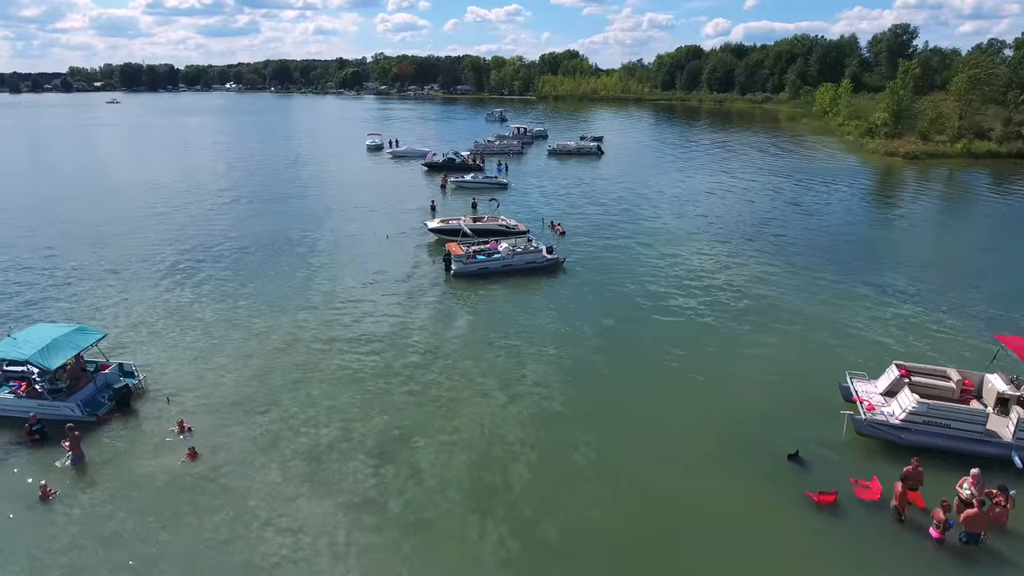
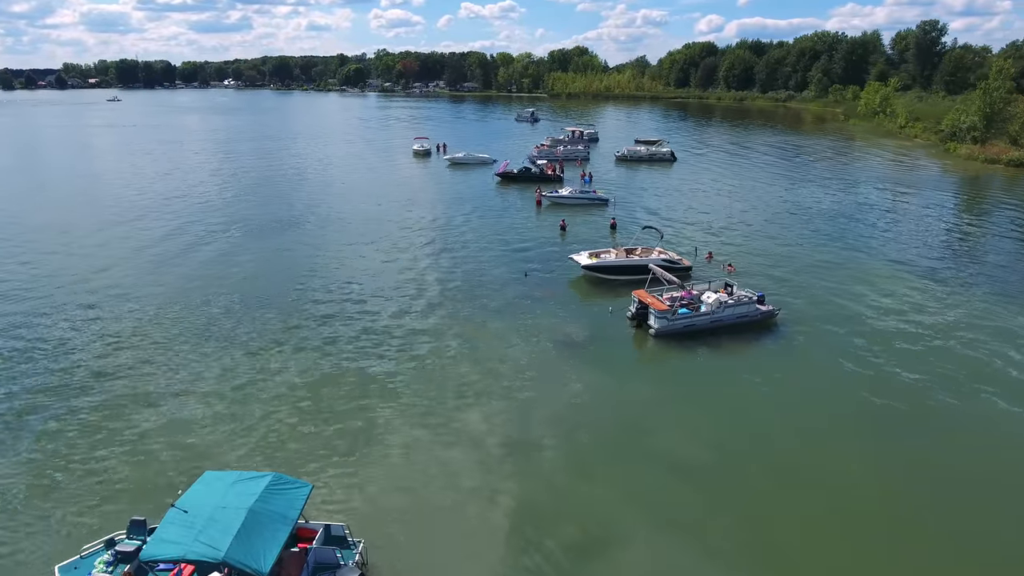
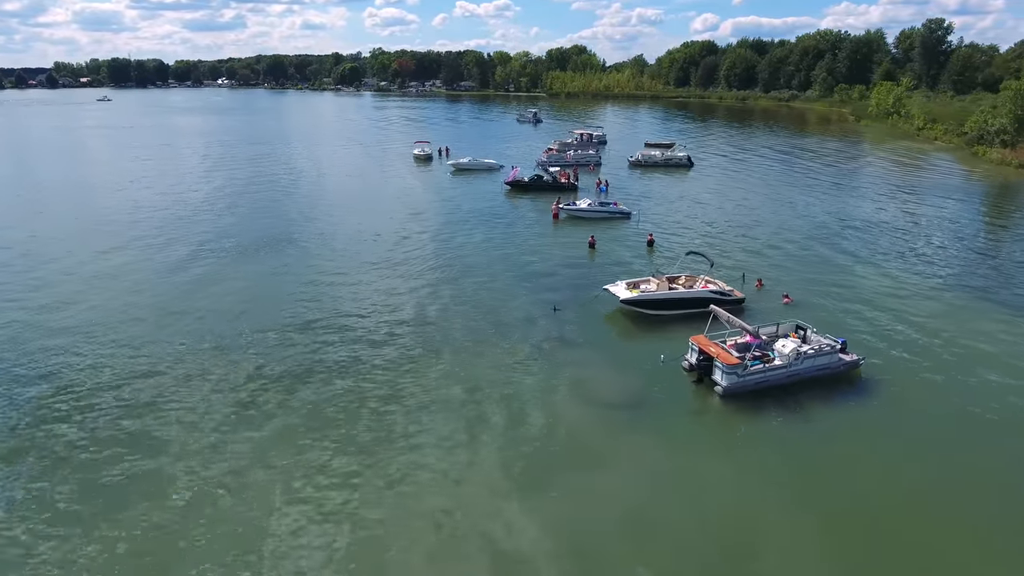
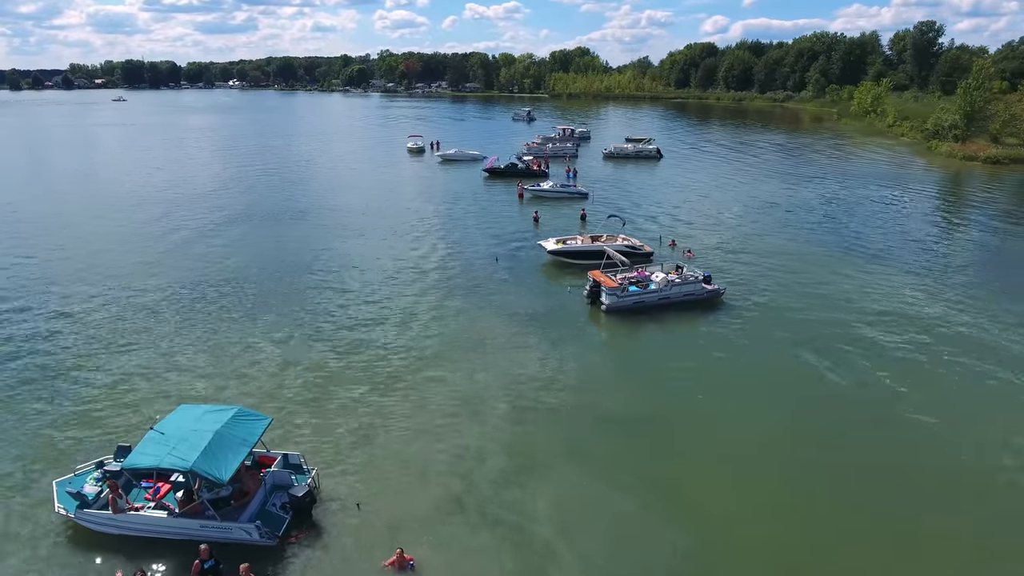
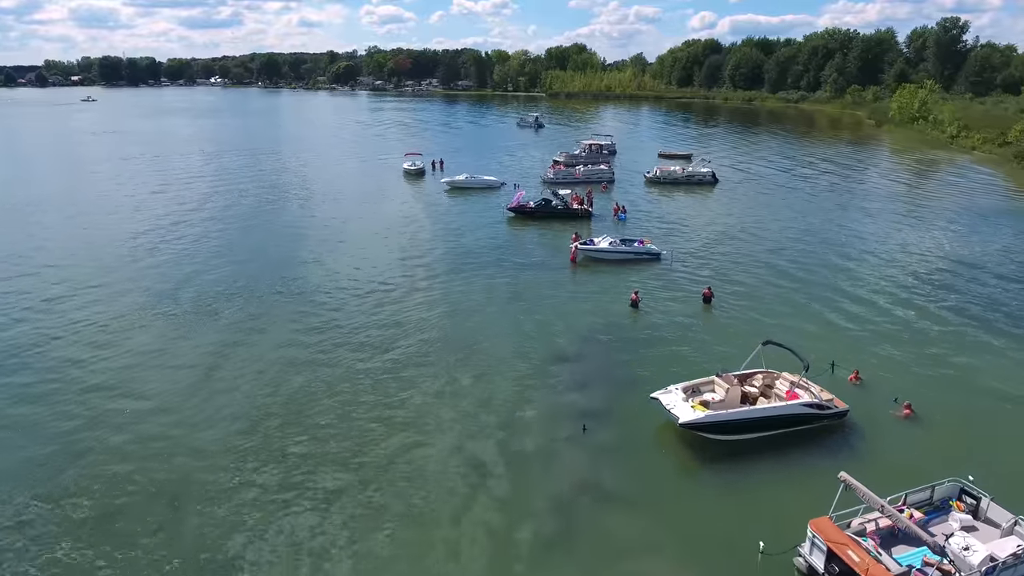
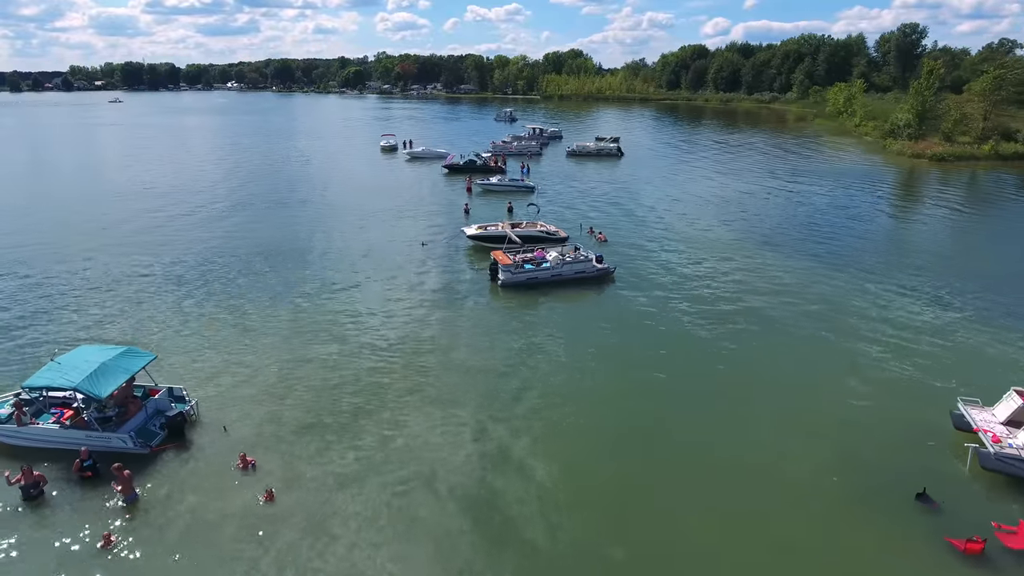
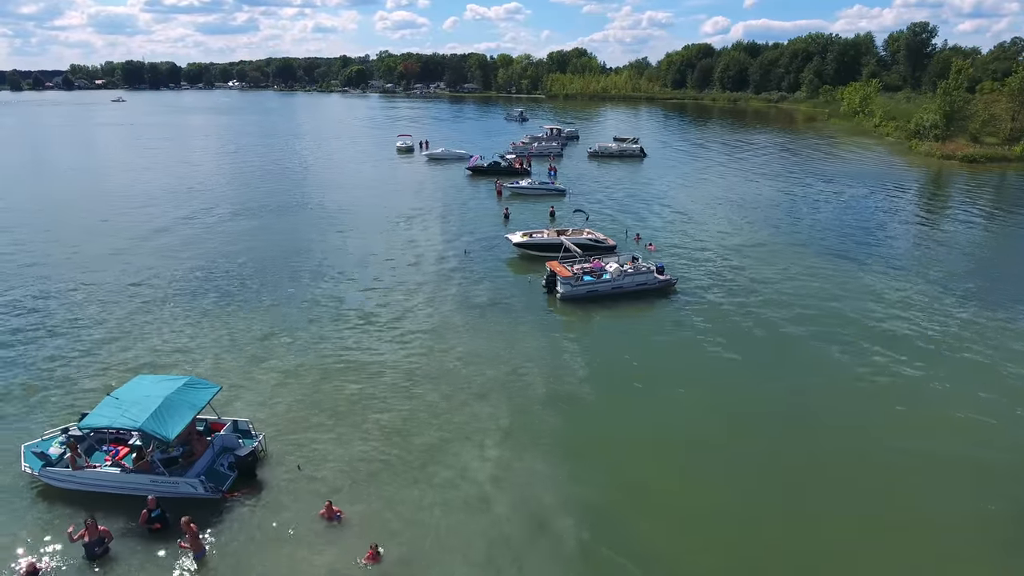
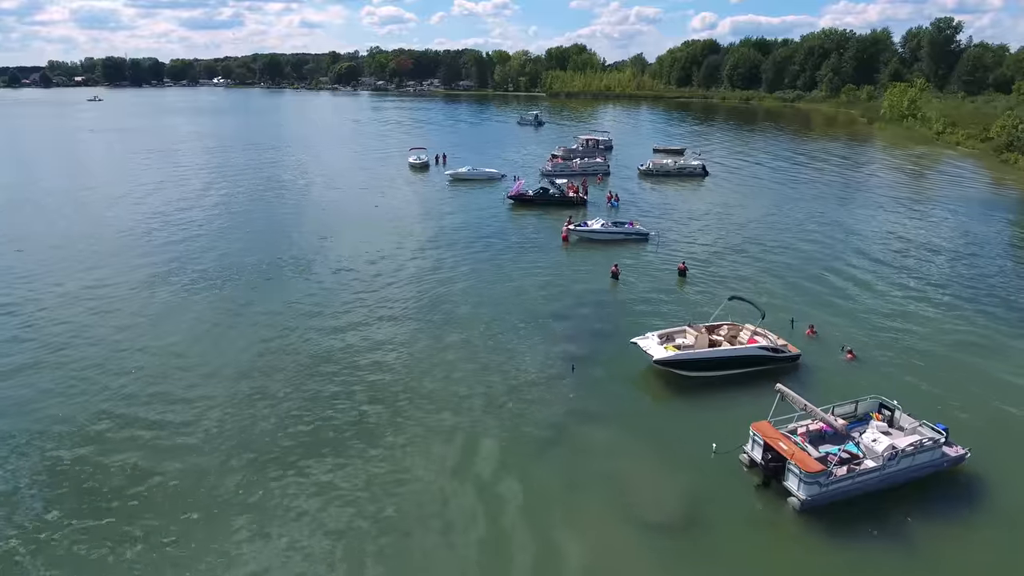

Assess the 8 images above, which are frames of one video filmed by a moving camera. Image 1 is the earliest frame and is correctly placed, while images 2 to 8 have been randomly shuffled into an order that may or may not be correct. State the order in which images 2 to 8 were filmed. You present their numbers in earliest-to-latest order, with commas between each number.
6, 7, 4, 2, 3, 8, 5
